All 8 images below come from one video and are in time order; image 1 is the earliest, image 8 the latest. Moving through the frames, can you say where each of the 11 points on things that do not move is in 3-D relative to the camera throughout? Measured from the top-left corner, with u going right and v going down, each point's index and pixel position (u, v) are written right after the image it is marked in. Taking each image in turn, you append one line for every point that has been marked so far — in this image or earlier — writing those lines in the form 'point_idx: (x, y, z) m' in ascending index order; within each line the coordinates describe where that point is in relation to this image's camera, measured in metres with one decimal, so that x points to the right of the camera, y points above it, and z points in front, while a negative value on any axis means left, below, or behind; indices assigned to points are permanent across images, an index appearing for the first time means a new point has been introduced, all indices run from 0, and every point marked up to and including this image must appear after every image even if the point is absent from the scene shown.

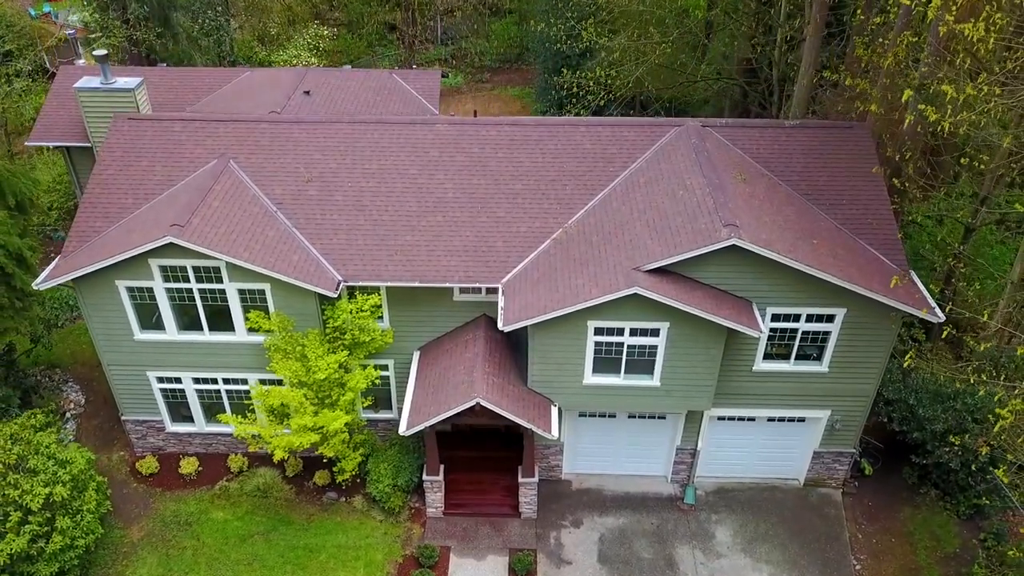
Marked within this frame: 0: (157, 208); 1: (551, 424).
0: (-7.7, +1.7, +17.7) m
1: (+0.8, -2.8, +16.7) m
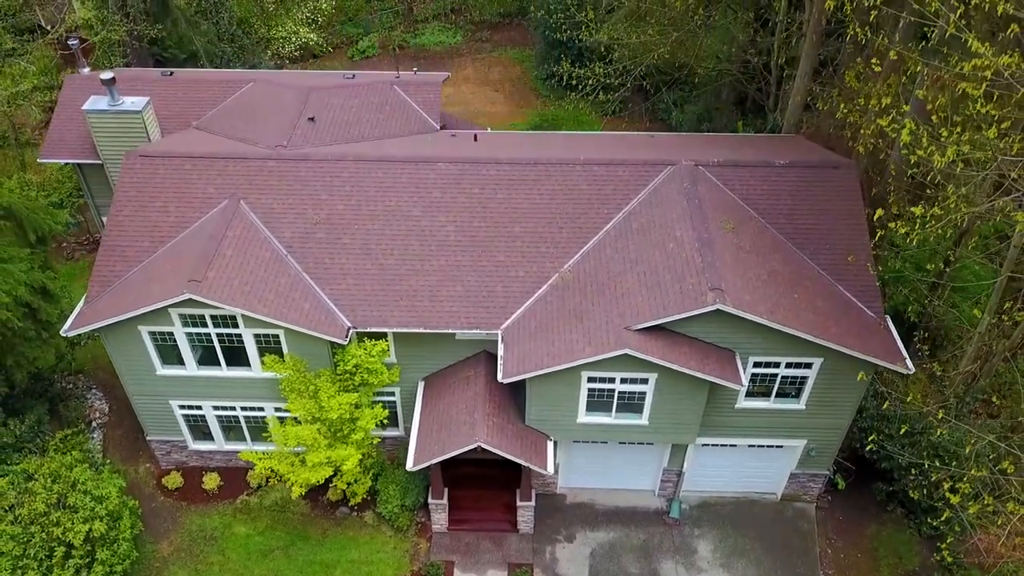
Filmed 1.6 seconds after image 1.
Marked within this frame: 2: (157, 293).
0: (-7.8, +0.8, +18.6) m
1: (+0.8, -3.8, +18.0) m
2: (-7.7, -0.1, +17.5) m
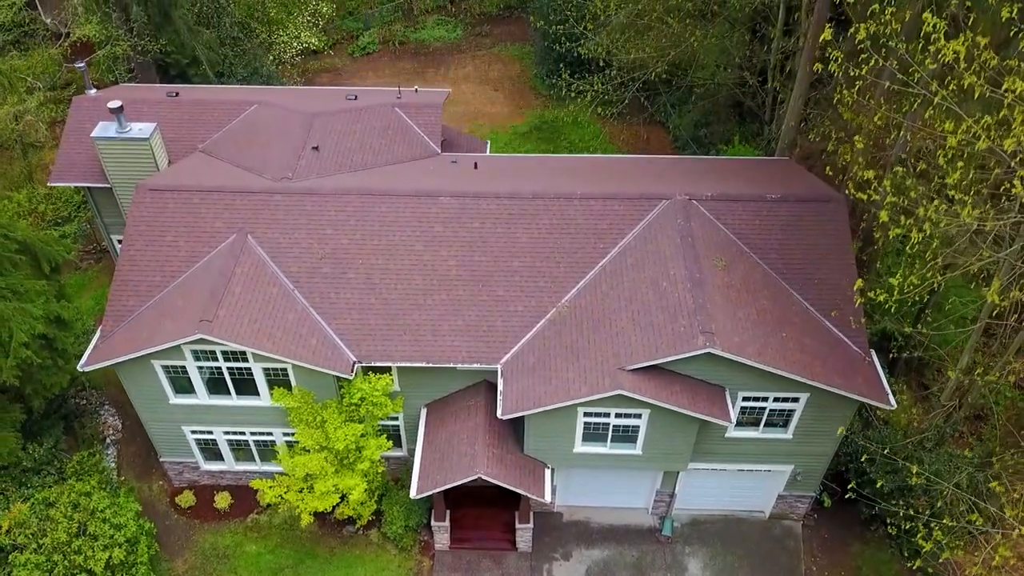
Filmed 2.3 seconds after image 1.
0: (-7.8, 0.0, +19.3) m
1: (+0.8, -4.7, +18.9) m
2: (-7.7, -1.0, +18.2) m
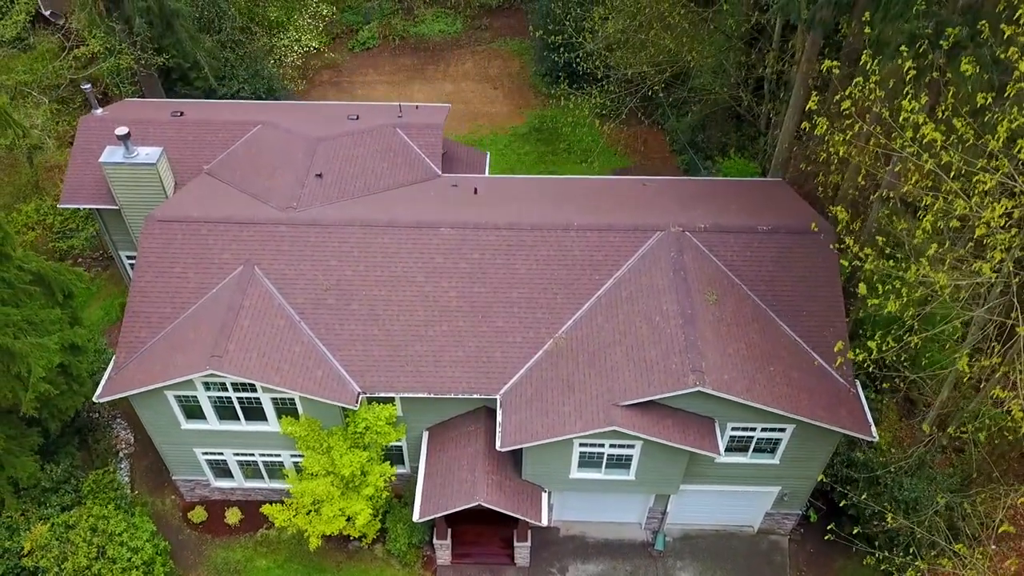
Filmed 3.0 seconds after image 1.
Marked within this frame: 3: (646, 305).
0: (-7.8, -0.8, +20.0) m
1: (+0.7, -5.5, +19.8) m
2: (-7.7, -1.8, +18.9) m
3: (+3.3, -0.4, +19.7) m
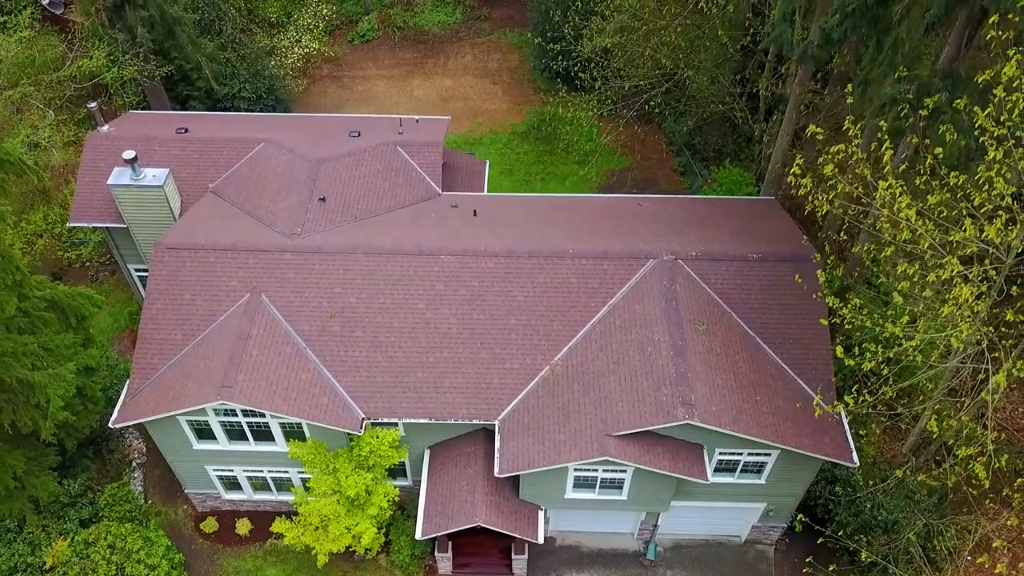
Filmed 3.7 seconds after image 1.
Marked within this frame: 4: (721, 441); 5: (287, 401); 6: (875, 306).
0: (-7.9, -1.6, +20.8) m
1: (+0.7, -6.2, +20.8) m
2: (-7.8, -2.6, +19.8) m
3: (+3.2, -1.2, +20.5) m
4: (+5.0, -3.7, +19.6) m
5: (-5.5, -2.8, +19.9) m
6: (+8.9, -0.4, +19.8) m
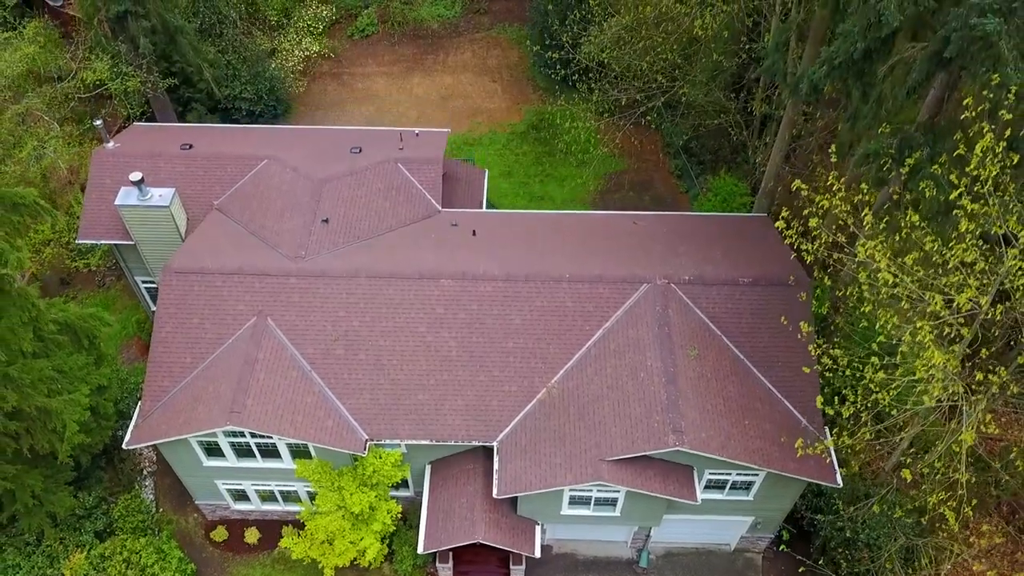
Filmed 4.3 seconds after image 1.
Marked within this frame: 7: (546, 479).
0: (-7.9, -2.2, +21.5) m
1: (+0.6, -6.9, +21.7) m
2: (-7.9, -3.3, +20.6) m
3: (+3.1, -1.9, +21.2) m
4: (+5.0, -4.4, +20.4) m
5: (-5.6, -3.5, +20.7) m
6: (+8.8, -1.2, +20.5) m
7: (+0.8, -4.7, +20.0) m
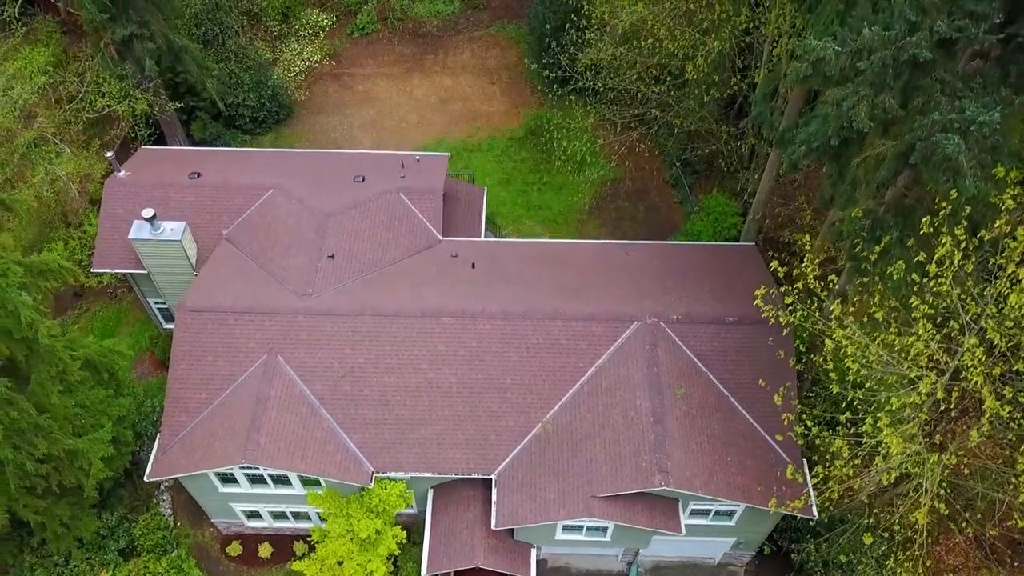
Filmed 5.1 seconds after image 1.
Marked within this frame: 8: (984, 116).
0: (-8.0, -3.4, +22.8) m
1: (+0.5, -8.0, +23.2) m
2: (-7.9, -4.5, +21.9) m
3: (+3.1, -3.0, +22.5) m
4: (+4.9, -5.6, +21.8) m
5: (-5.7, -4.7, +22.1) m
6: (+8.7, -2.4, +21.8) m
7: (+0.7, -5.9, +21.4) m
8: (+7.7, +2.8, +13.2) m
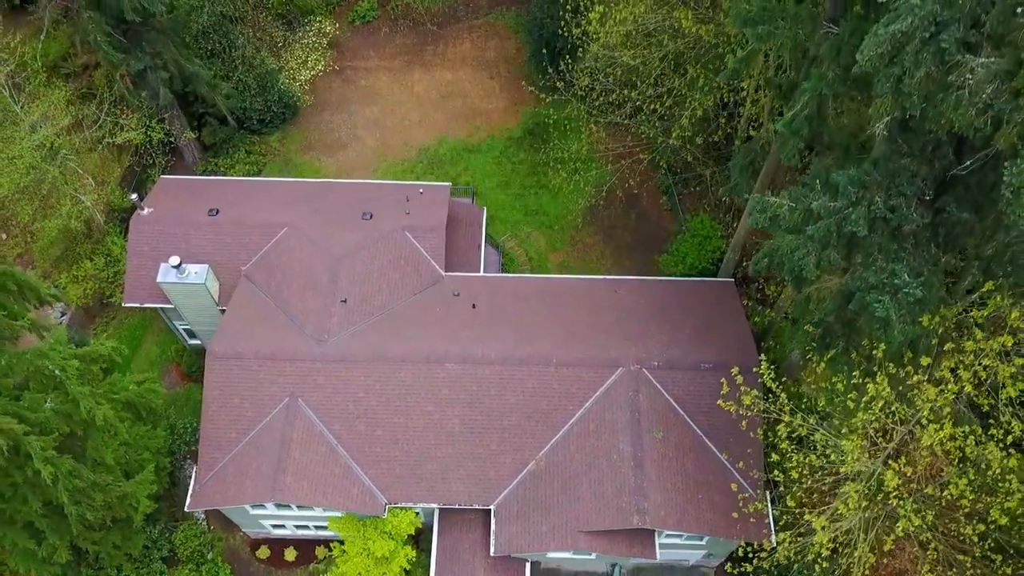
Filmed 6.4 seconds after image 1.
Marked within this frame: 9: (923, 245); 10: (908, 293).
0: (-8.1, -5.0, +25.7) m
1: (+0.4, -9.6, +26.6) m
2: (-8.0, -6.3, +24.9) m
3: (+3.0, -4.7, +25.3) m
4: (+4.8, -7.4, +24.9) m
5: (-5.8, -6.4, +25.1) m
6: (+8.6, -4.1, +24.5) m
7: (+0.6, -7.7, +24.5) m
8: (+7.6, 0.0, +15.5) m
9: (+8.2, +0.8, +16.2) m
10: (+7.5, -0.1, +15.5) m
